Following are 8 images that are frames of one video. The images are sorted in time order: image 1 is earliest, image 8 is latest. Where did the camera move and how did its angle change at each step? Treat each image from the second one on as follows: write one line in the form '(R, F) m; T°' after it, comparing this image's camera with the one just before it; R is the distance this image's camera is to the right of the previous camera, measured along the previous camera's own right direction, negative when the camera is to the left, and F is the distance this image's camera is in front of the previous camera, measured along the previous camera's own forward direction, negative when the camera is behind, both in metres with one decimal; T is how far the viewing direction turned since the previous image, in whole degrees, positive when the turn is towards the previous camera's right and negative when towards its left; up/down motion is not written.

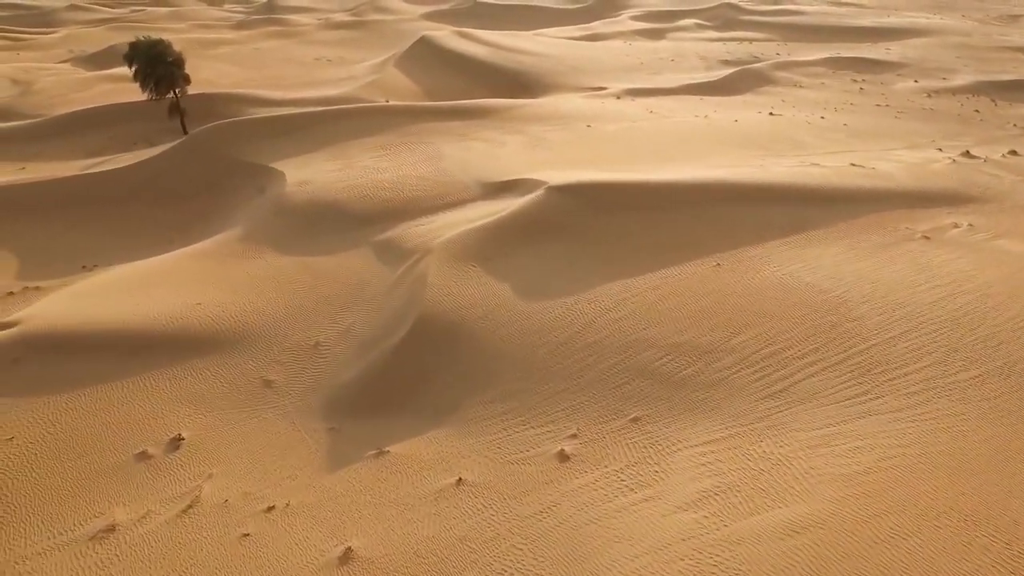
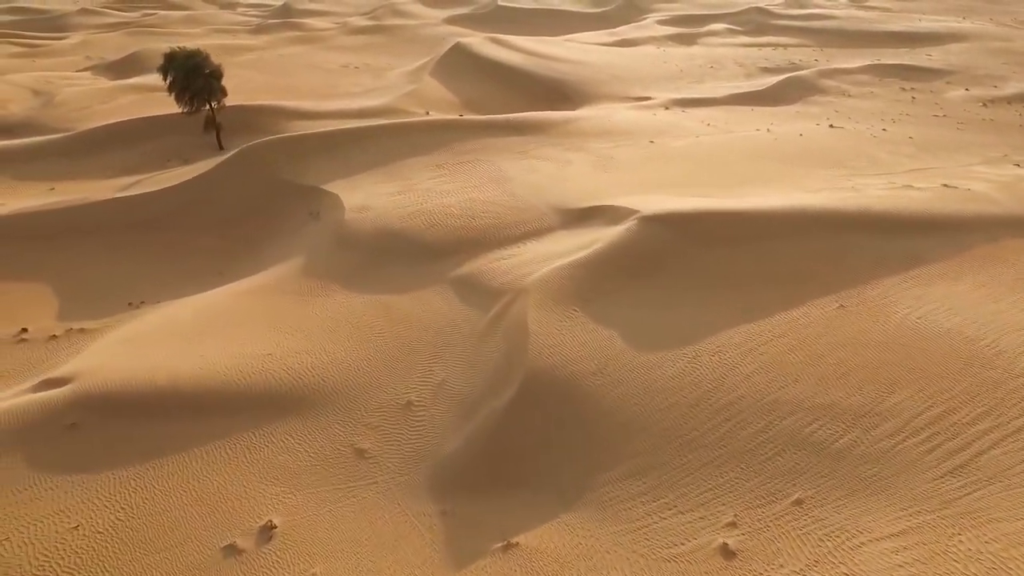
(-1.6, +1.3) m; 0°
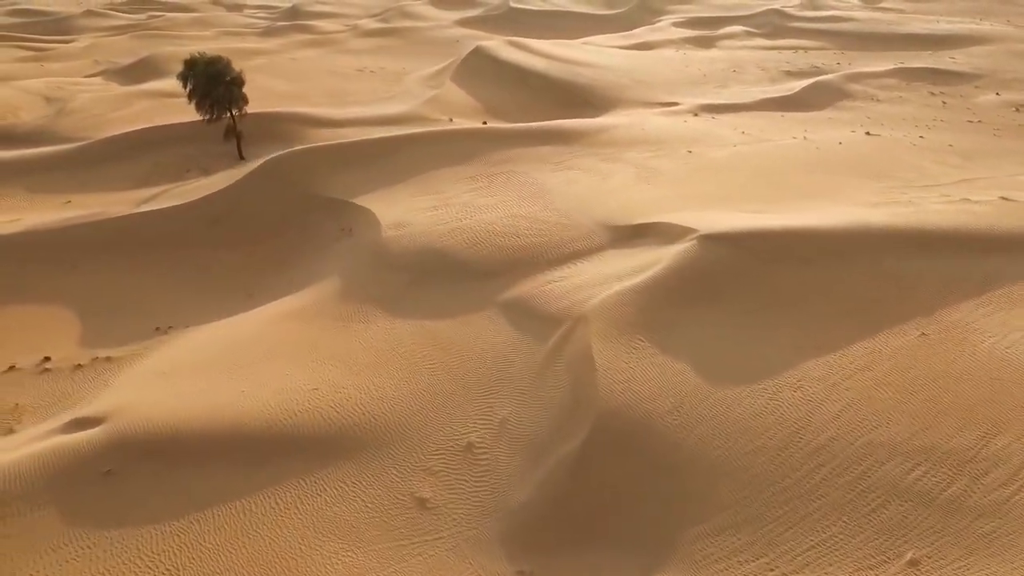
(-0.8, +0.7) m; 0°
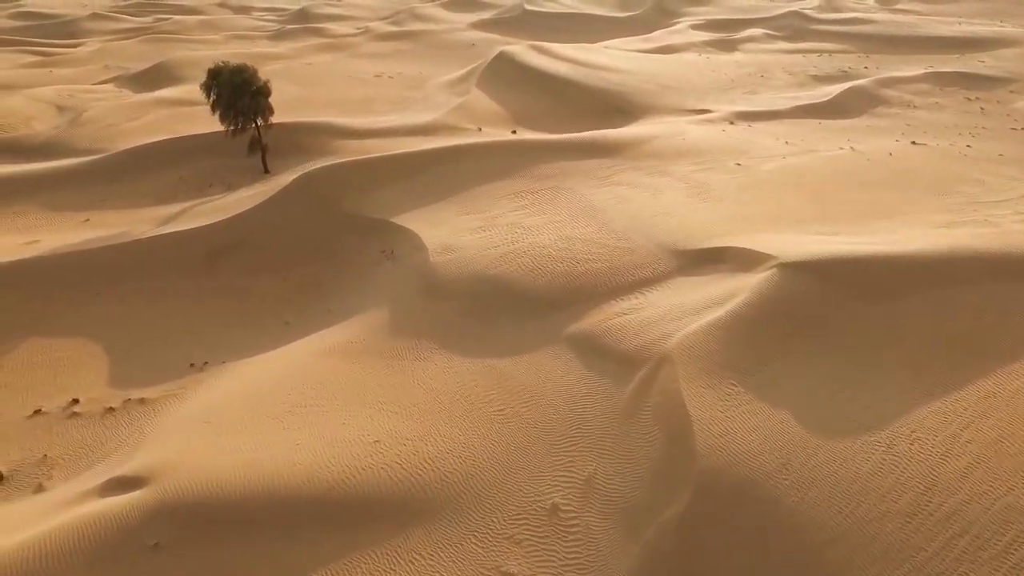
(-1.0, +0.9) m; 0°
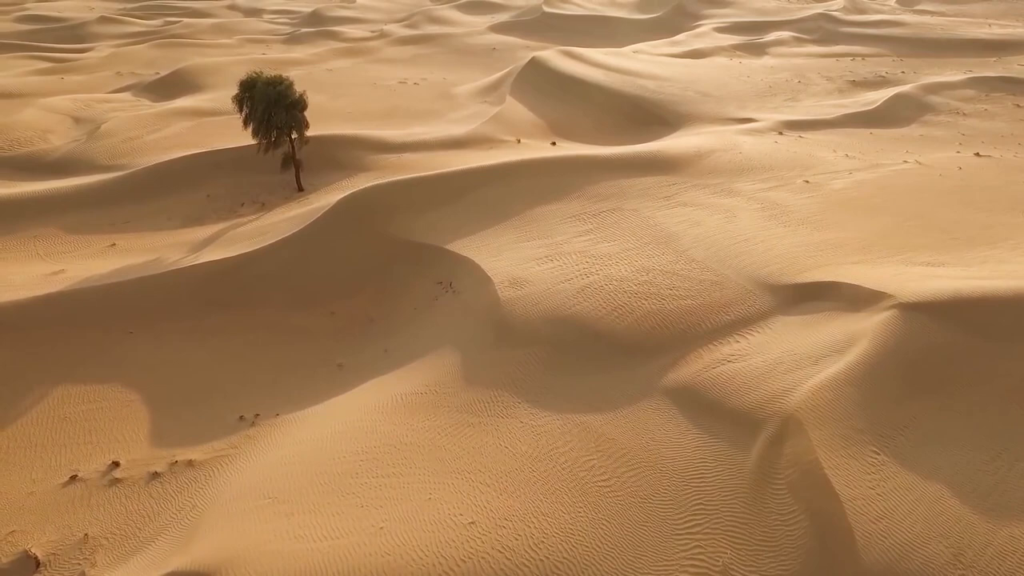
(-1.2, +1.2) m; 0°
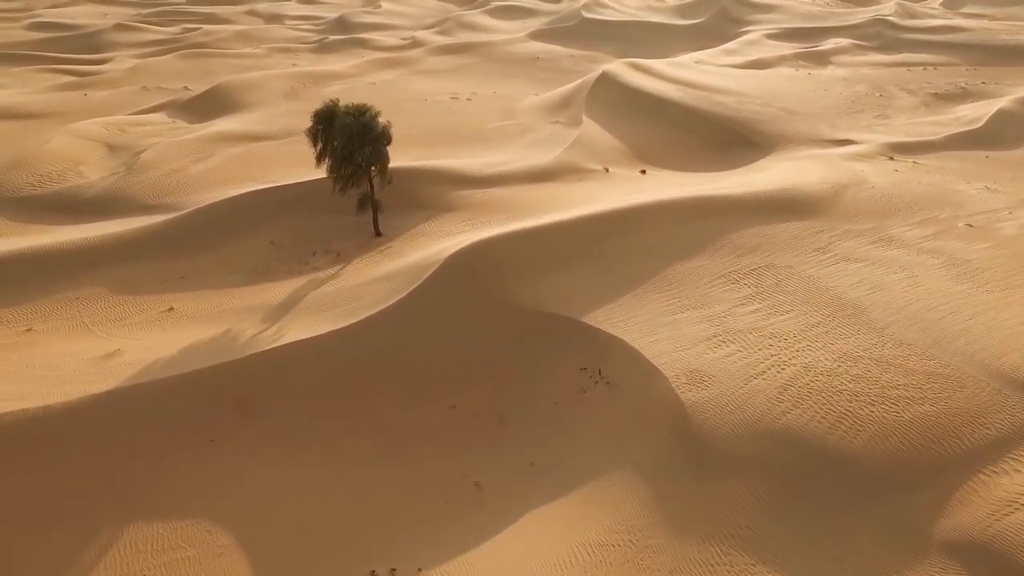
(-2.2, +2.3) m; 0°
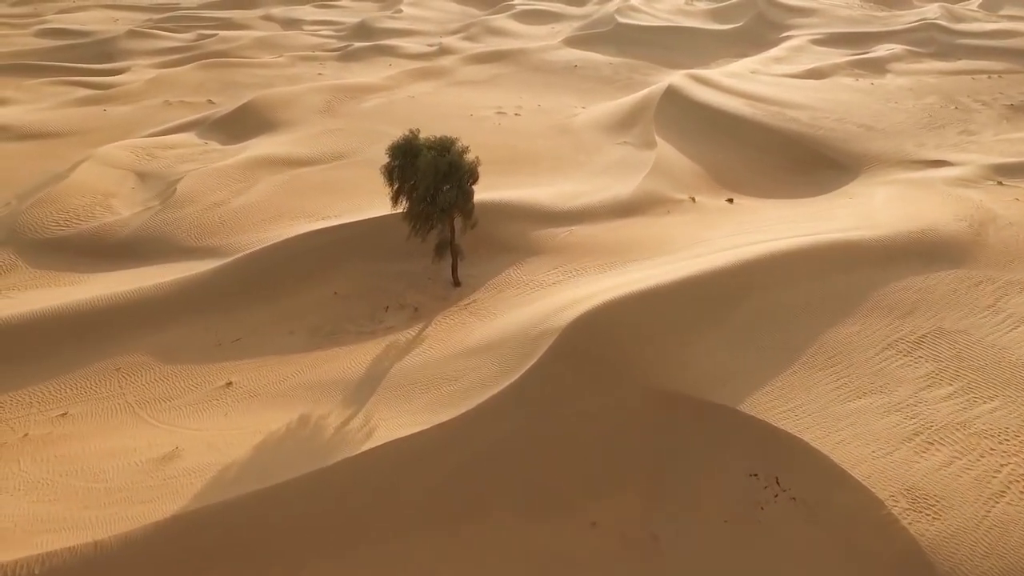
(-1.7, +1.9) m; 0°
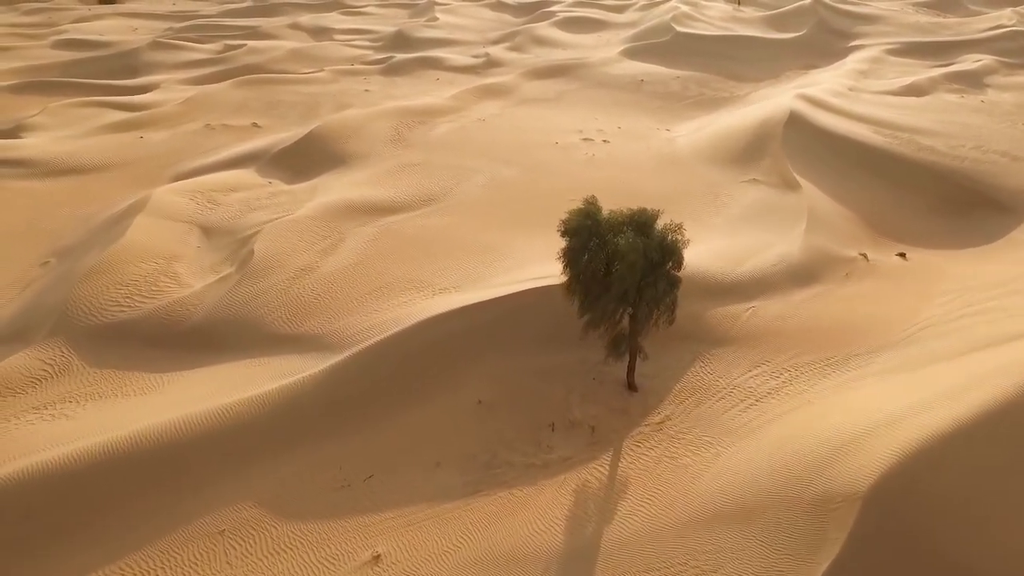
(-2.5, +2.8) m; 0°
